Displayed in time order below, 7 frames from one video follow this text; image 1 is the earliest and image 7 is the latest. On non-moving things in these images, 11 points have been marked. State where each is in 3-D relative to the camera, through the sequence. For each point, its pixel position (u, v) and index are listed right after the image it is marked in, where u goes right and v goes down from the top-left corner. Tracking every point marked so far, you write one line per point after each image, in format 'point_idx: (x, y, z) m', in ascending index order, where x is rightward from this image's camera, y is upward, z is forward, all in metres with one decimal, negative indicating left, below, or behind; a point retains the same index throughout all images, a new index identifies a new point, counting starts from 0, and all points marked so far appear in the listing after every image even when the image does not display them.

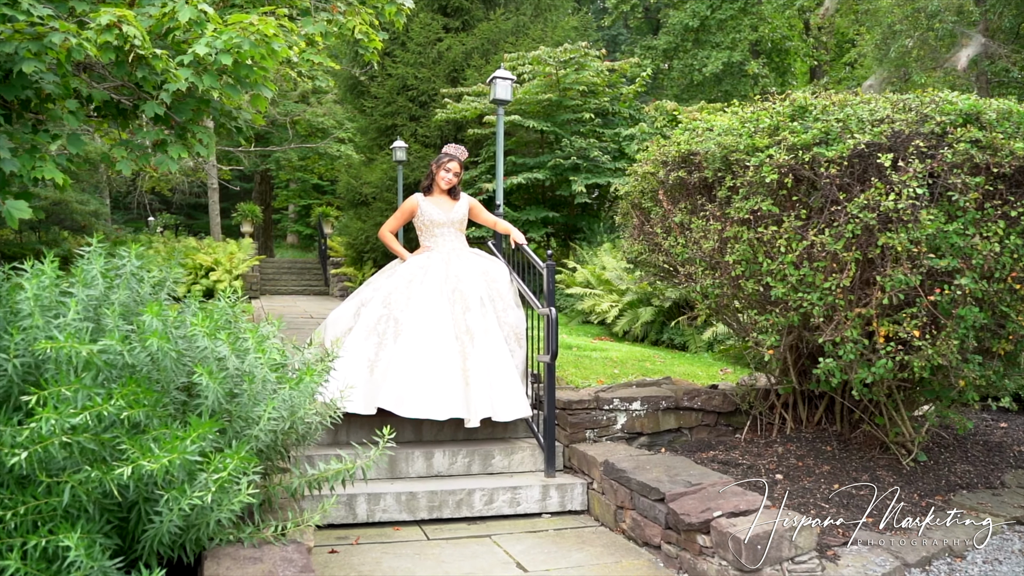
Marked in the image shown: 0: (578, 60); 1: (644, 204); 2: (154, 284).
0: (+1.1, +3.8, +13.5) m
1: (+0.8, +0.5, +5.0) m
2: (-1.4, 0.0, +3.3) m
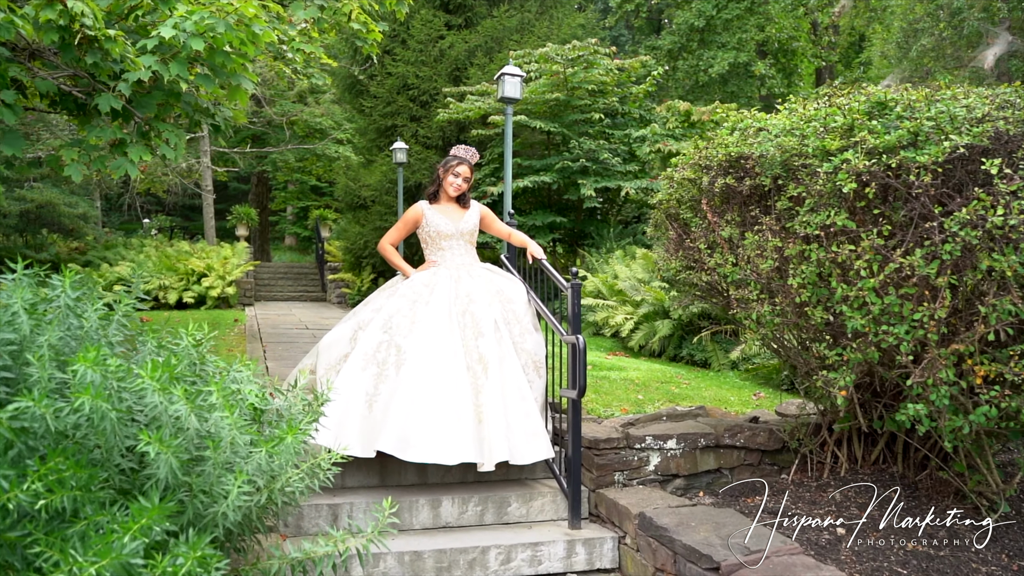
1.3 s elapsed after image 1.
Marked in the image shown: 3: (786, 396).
0: (+1.2, +3.7, +12.9) m
1: (+0.9, +0.4, +4.4) m
2: (-1.3, -0.1, +2.6) m
3: (+2.2, -0.9, +6.4) m
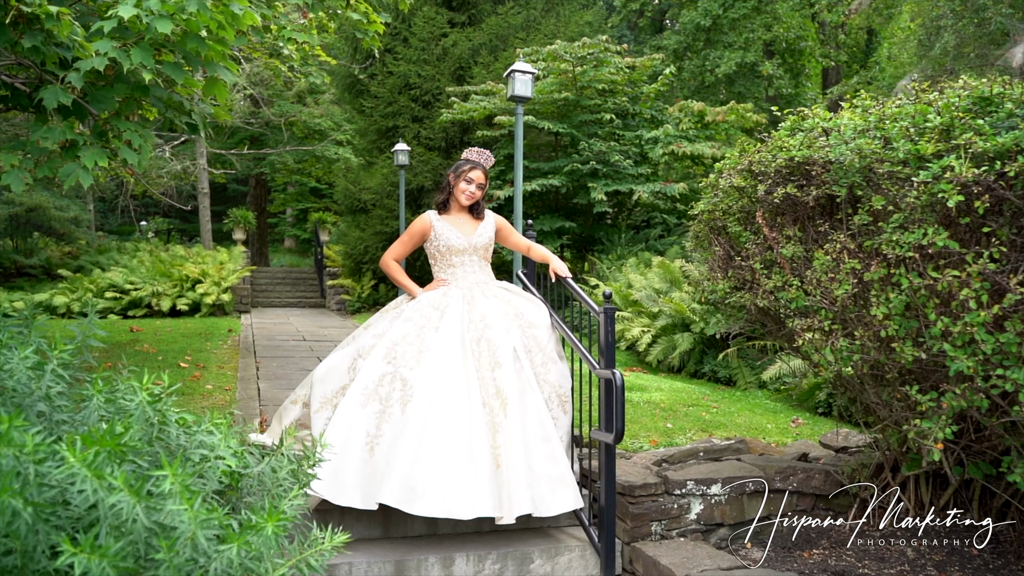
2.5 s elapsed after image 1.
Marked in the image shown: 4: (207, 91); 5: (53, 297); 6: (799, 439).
0: (+1.3, +3.6, +12.4) m
1: (+1.0, +0.3, +3.8) m
2: (-1.2, -0.2, +2.1) m
3: (+2.3, -1.0, +5.8) m
4: (-1.5, +1.0, +4.0) m
5: (-8.0, -0.1, +14.0) m
6: (+1.9, -1.0, +5.3) m
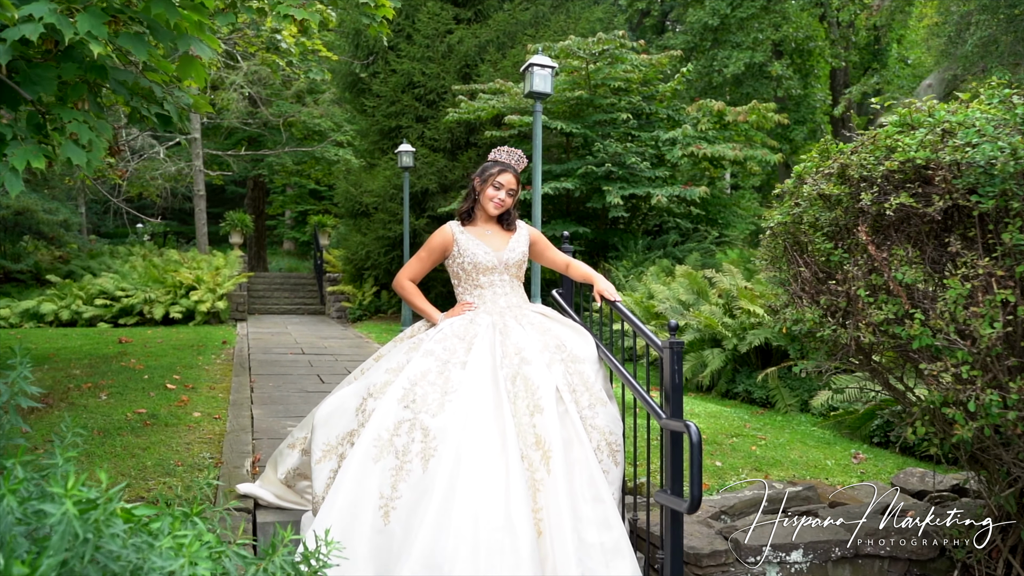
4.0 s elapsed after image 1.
0: (+1.5, +3.4, +11.8) m
1: (+1.2, +0.2, +3.2) m
2: (-1.1, -0.3, +1.5) m
3: (+2.4, -1.1, +5.2) m
4: (-1.4, +0.9, +3.3) m
5: (-7.8, -0.3, +13.4) m
6: (+2.1, -1.1, +4.7) m
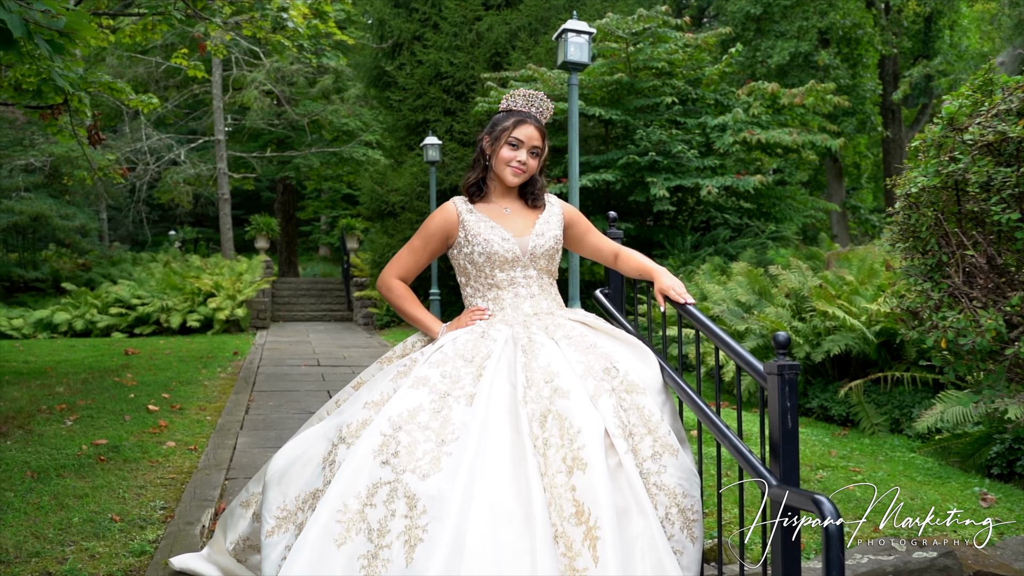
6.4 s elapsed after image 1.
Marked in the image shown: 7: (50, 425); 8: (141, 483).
0: (+1.9, +3.4, +10.7) m
1: (+1.3, +0.2, +2.2) m
2: (-1.1, -0.3, +0.5) m
3: (+2.6, -1.1, +4.1) m
4: (-1.3, +0.9, +2.4) m
5: (-7.3, -0.4, +12.8) m
6: (+2.2, -1.1, +3.6) m
7: (-2.8, -0.8, +4.9) m
8: (-1.7, -0.9, +3.7) m
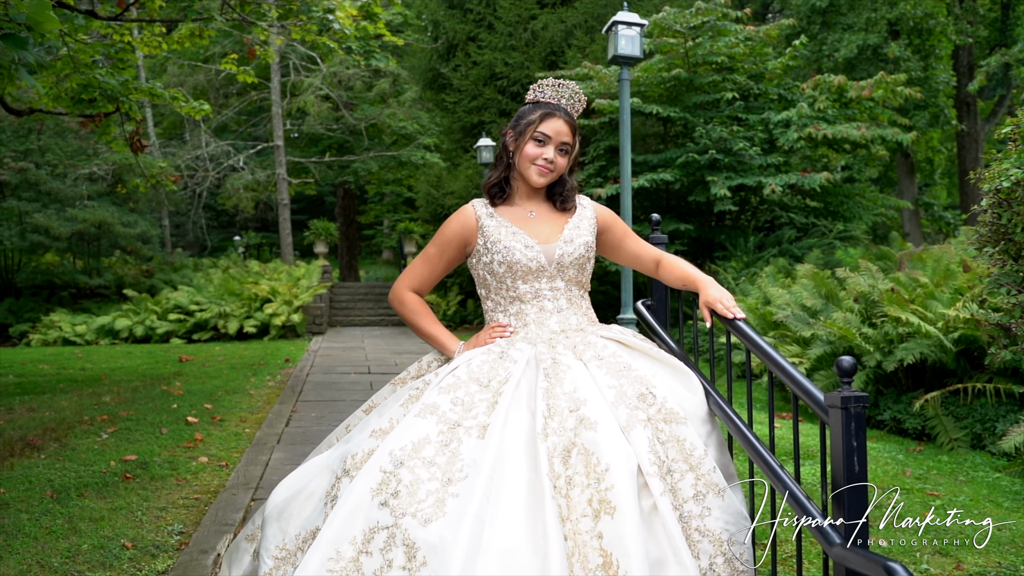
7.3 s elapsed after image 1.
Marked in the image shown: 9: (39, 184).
0: (+2.6, +3.4, +10.3) m
1: (+1.3, +0.2, +1.8) m
2: (-1.2, -0.3, +0.3) m
3: (+2.8, -1.1, +3.6) m
4: (-1.2, +0.8, +2.2) m
5: (-6.4, -0.5, +13.0) m
6: (+2.4, -1.1, +3.1) m
7: (-2.5, -0.9, +4.8) m
8: (-1.5, -0.9, +3.5) m
9: (-8.0, +1.8, +13.6) m
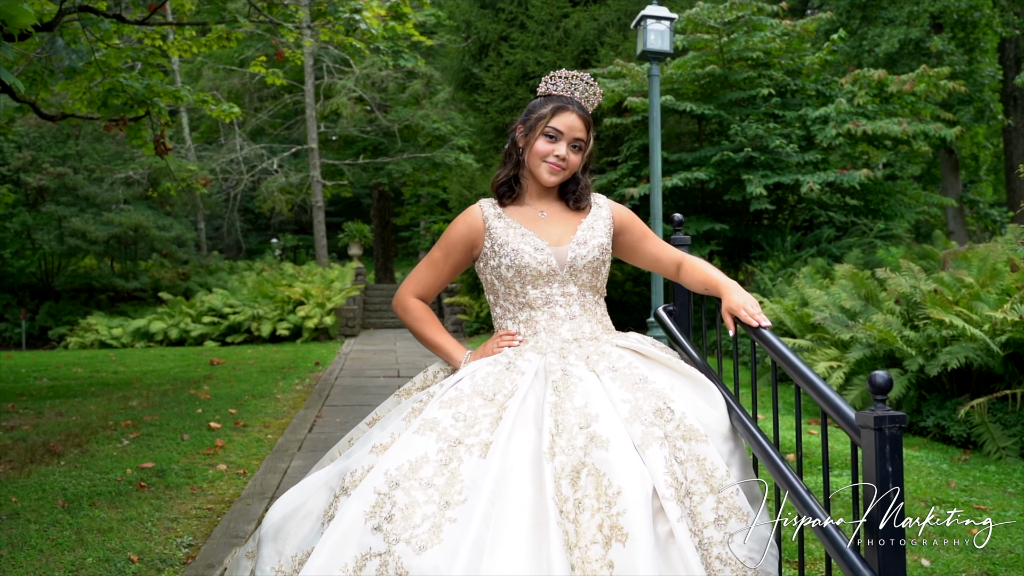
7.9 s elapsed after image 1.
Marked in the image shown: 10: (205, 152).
0: (+2.9, +3.4, +10.0) m
1: (+1.3, +0.2, +1.6) m
2: (-1.2, -0.4, +0.3) m
3: (+2.9, -1.1, +3.4) m
4: (-1.2, +0.8, +2.2) m
5: (-5.9, -0.6, +13.2) m
6: (+2.4, -1.1, +2.9) m
7: (-2.4, -0.9, +4.8) m
8: (-1.4, -1.0, +3.5) m
9: (-7.5, +1.7, +13.8) m
10: (-6.5, +2.9, +17.0) m
